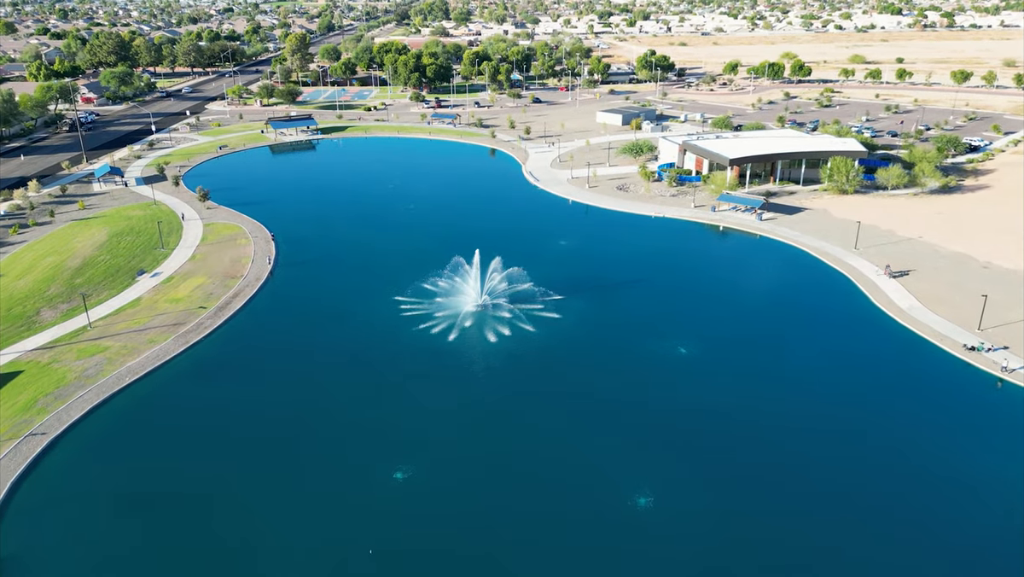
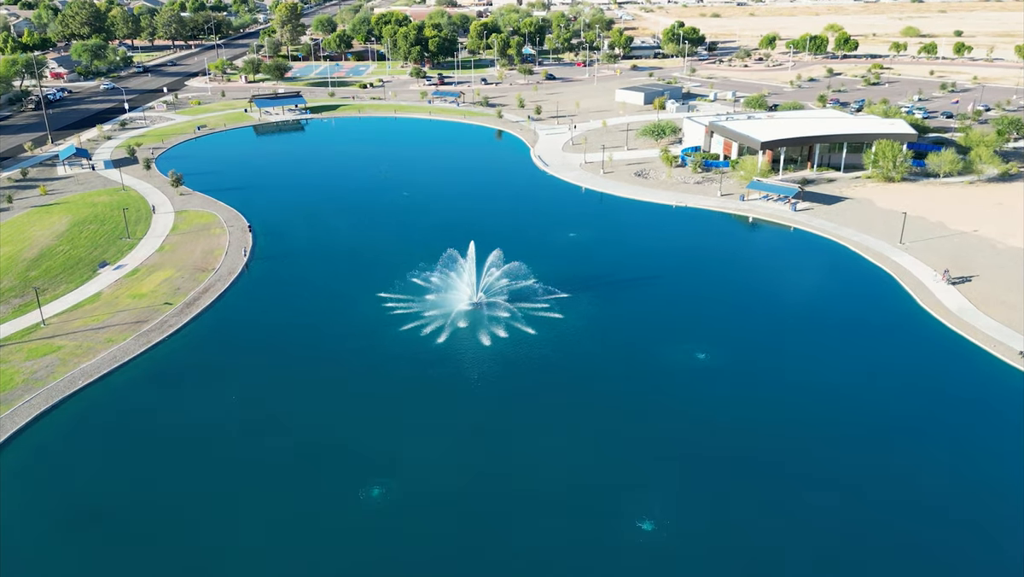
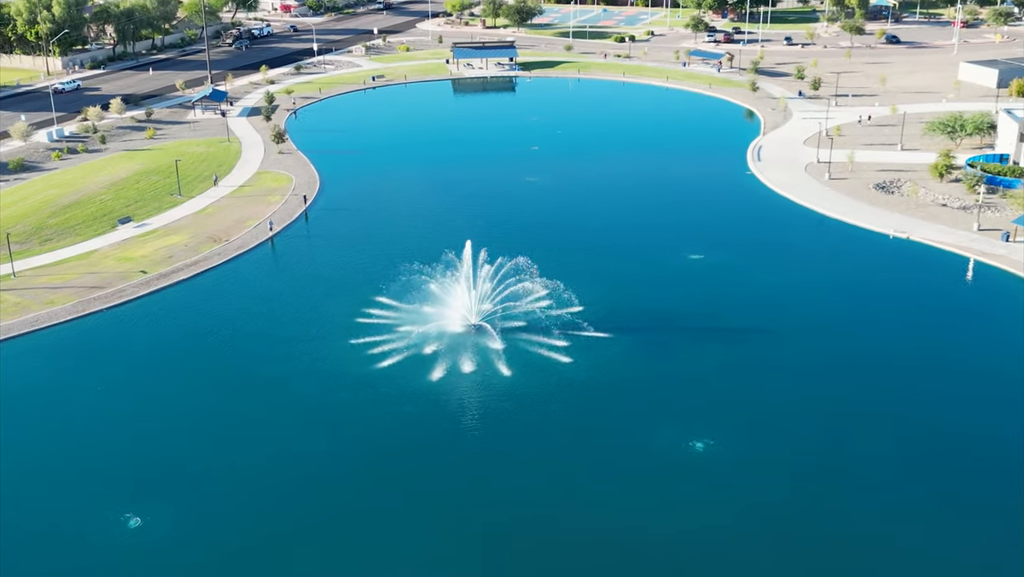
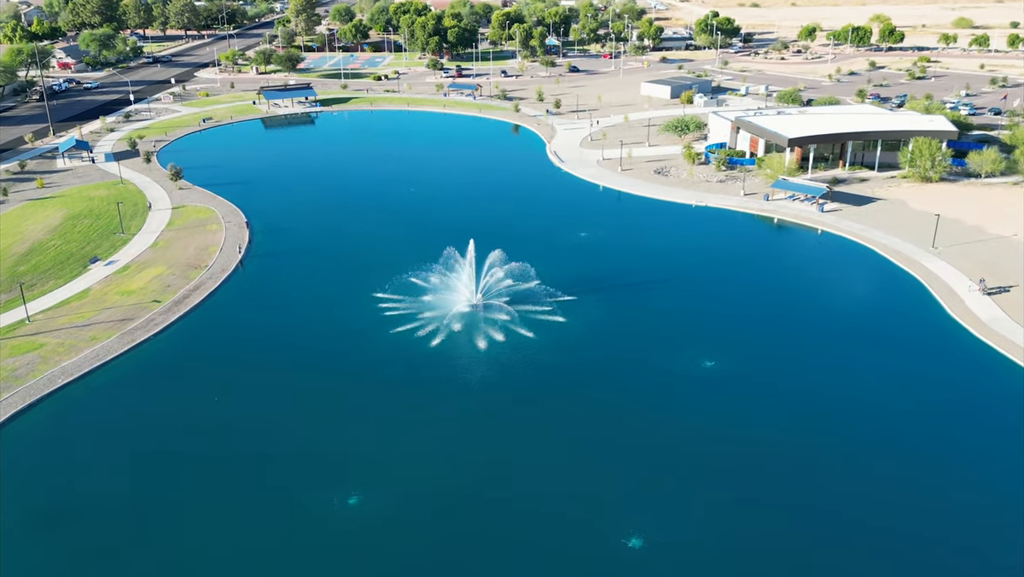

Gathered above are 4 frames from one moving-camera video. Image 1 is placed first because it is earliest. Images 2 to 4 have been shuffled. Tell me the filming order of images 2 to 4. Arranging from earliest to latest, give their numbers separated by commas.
2, 4, 3
